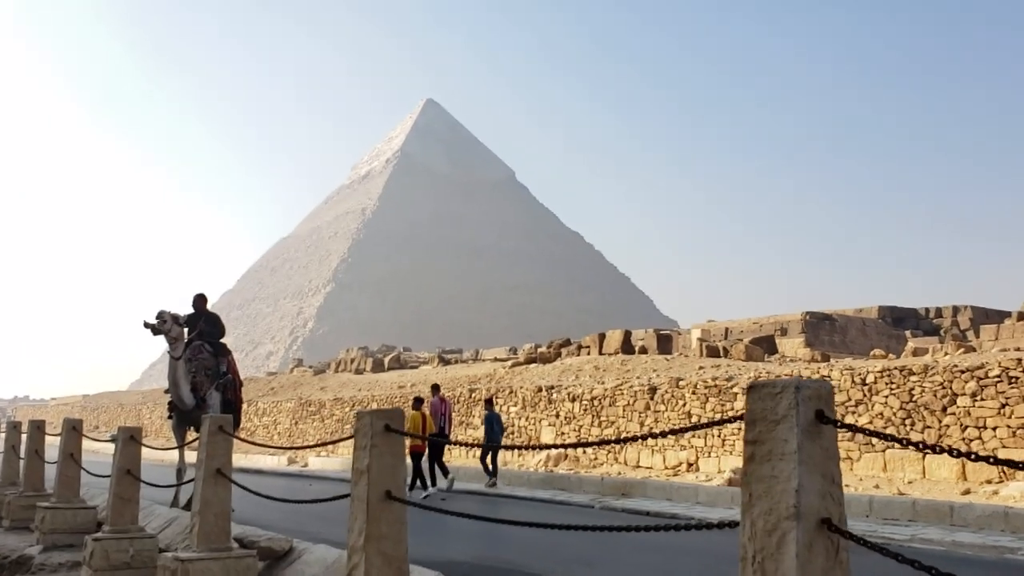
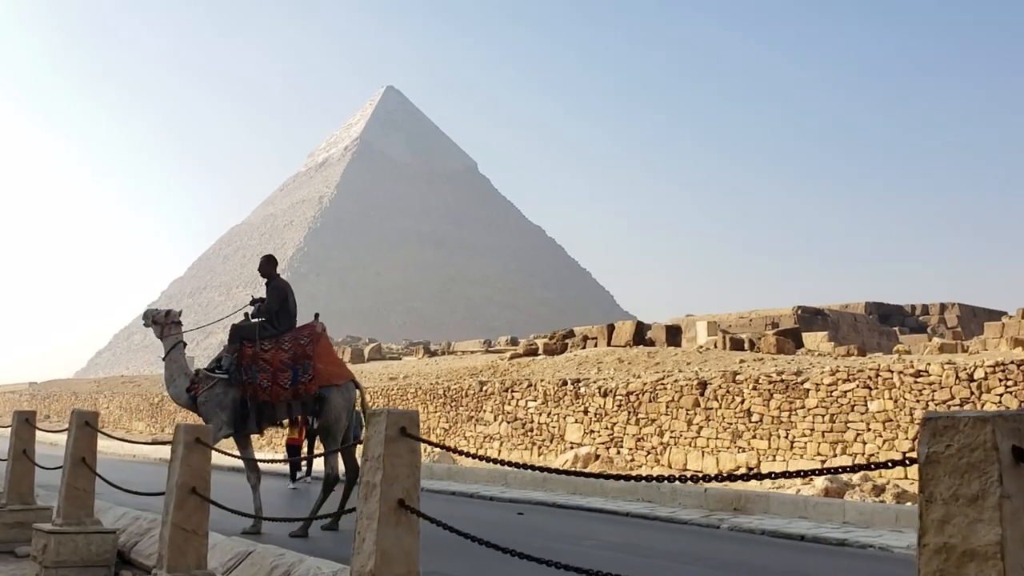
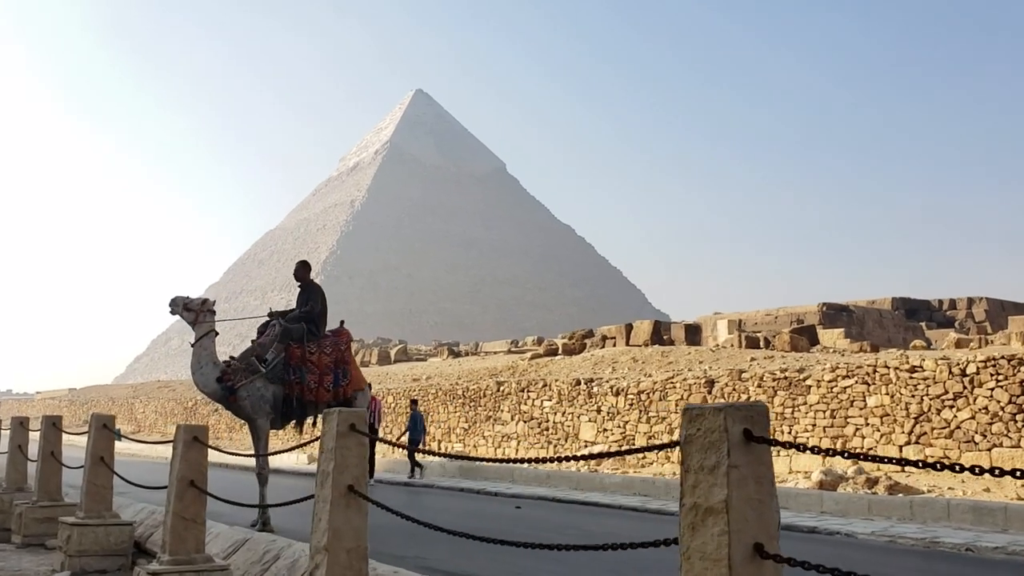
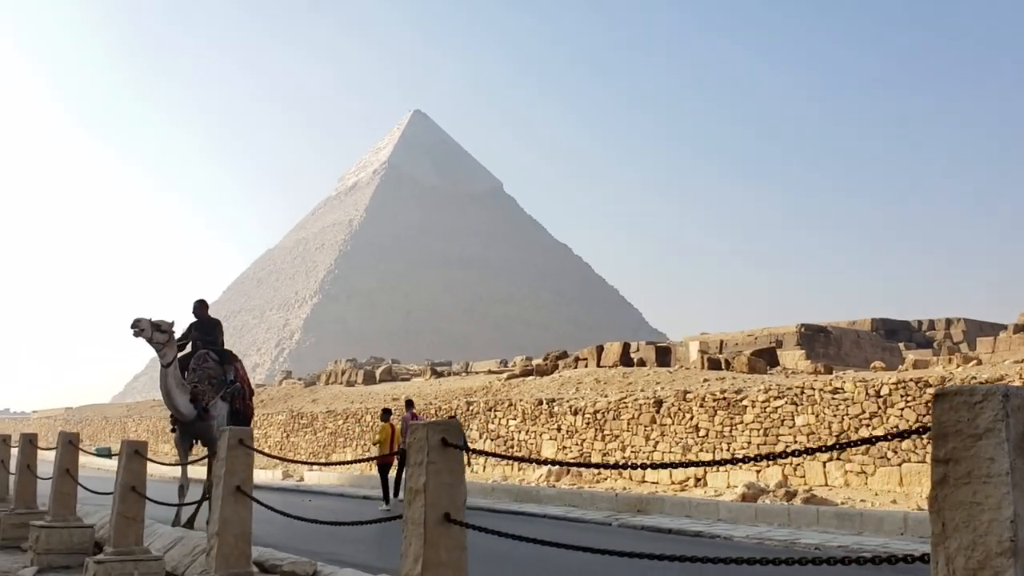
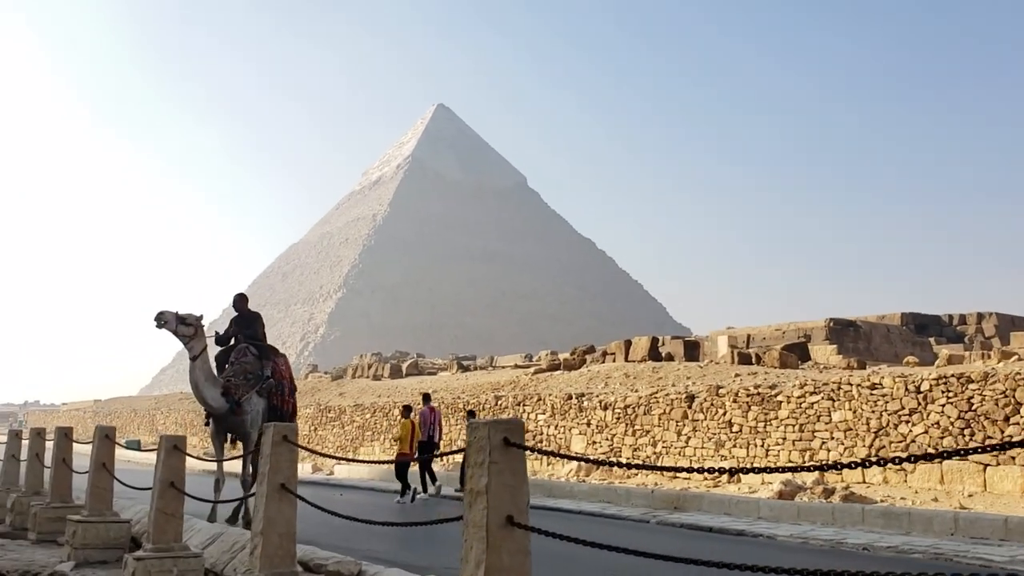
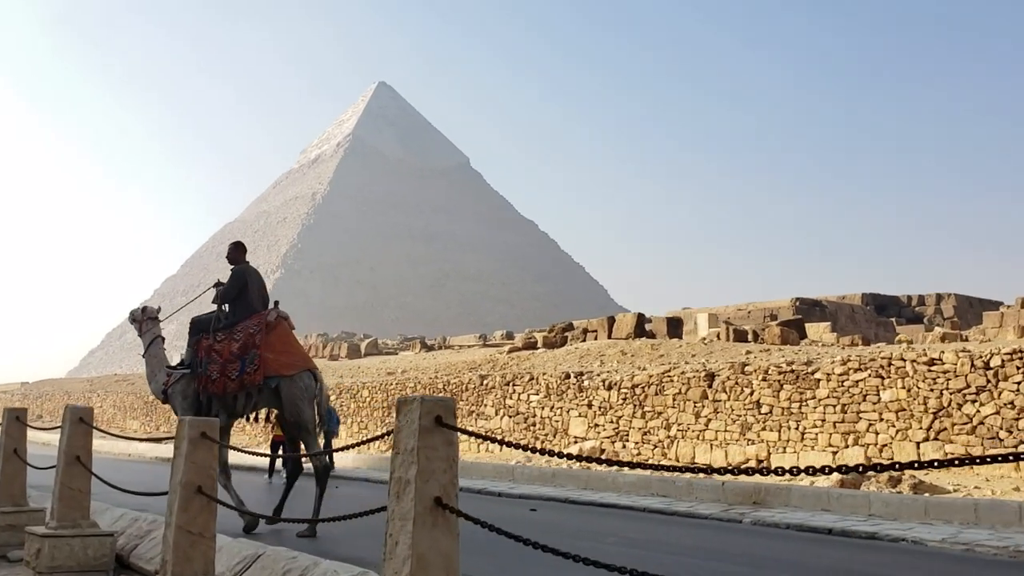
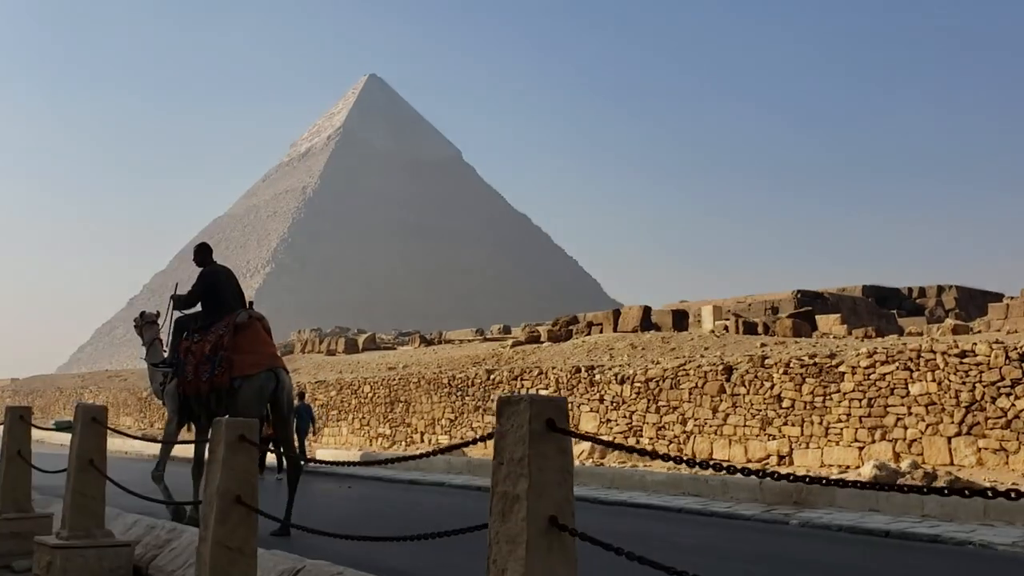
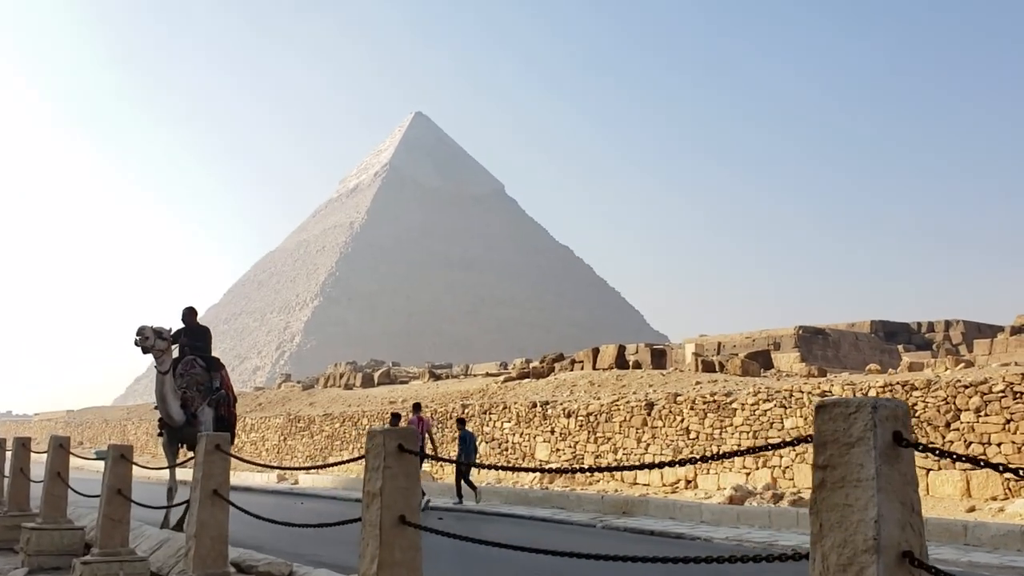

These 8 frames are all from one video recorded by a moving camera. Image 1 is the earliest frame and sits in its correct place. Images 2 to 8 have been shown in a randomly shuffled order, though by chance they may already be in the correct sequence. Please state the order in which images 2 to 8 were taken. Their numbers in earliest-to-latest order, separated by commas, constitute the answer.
8, 4, 5, 3, 2, 6, 7
